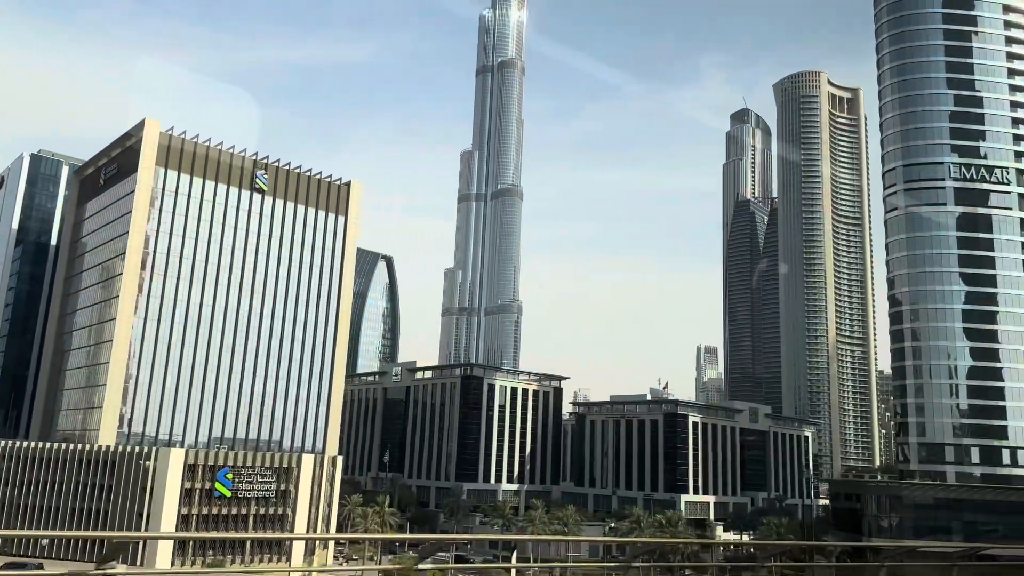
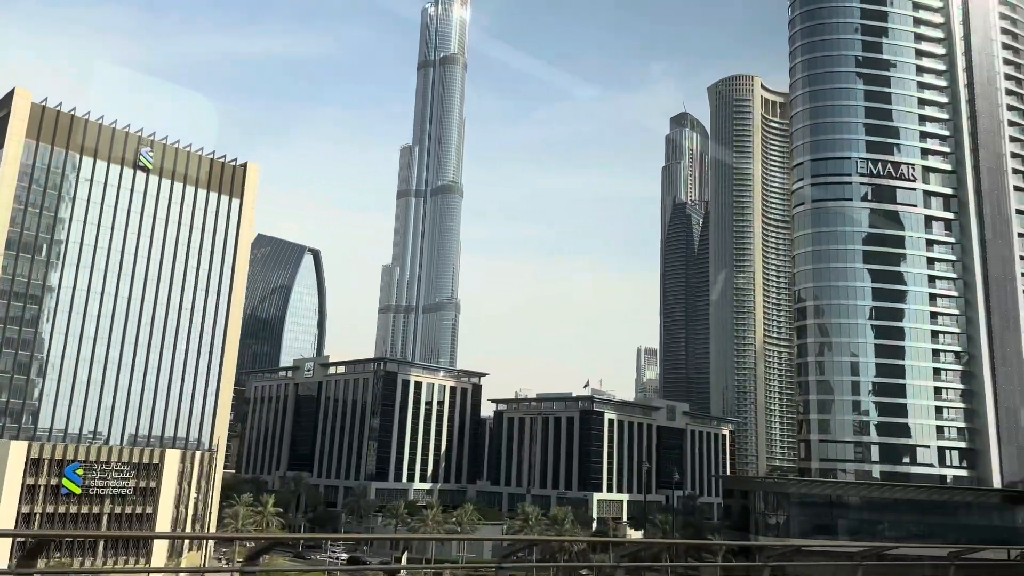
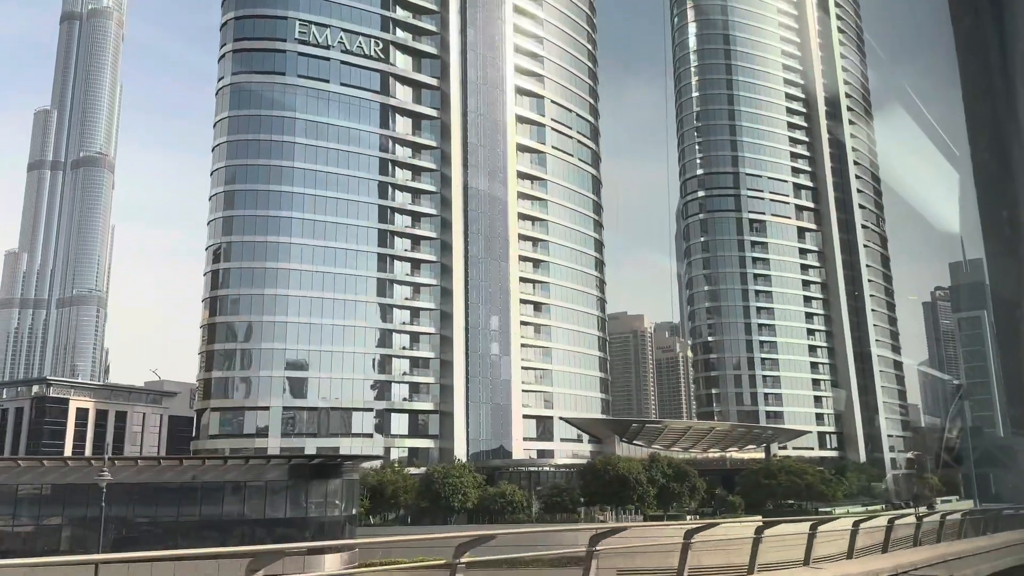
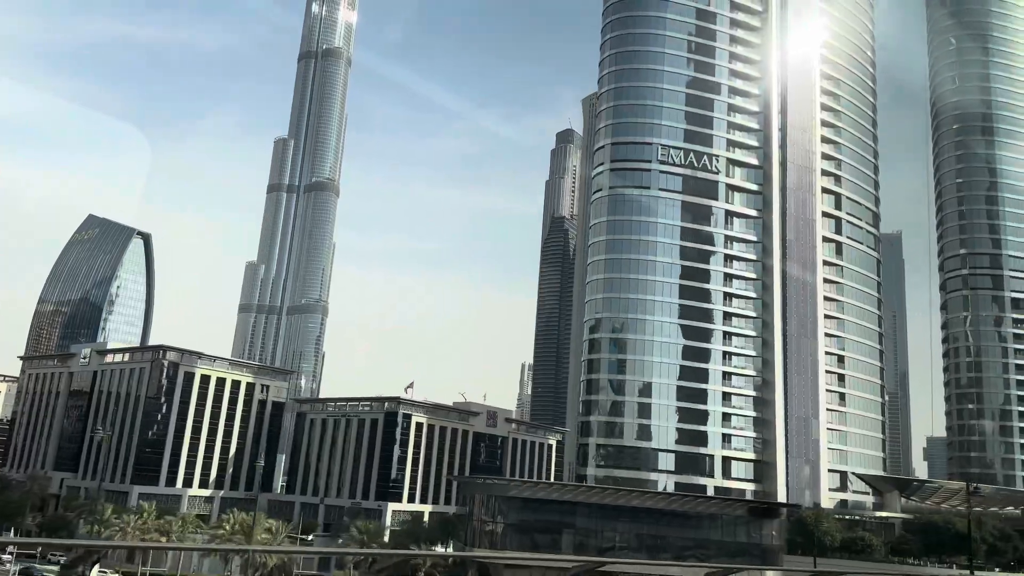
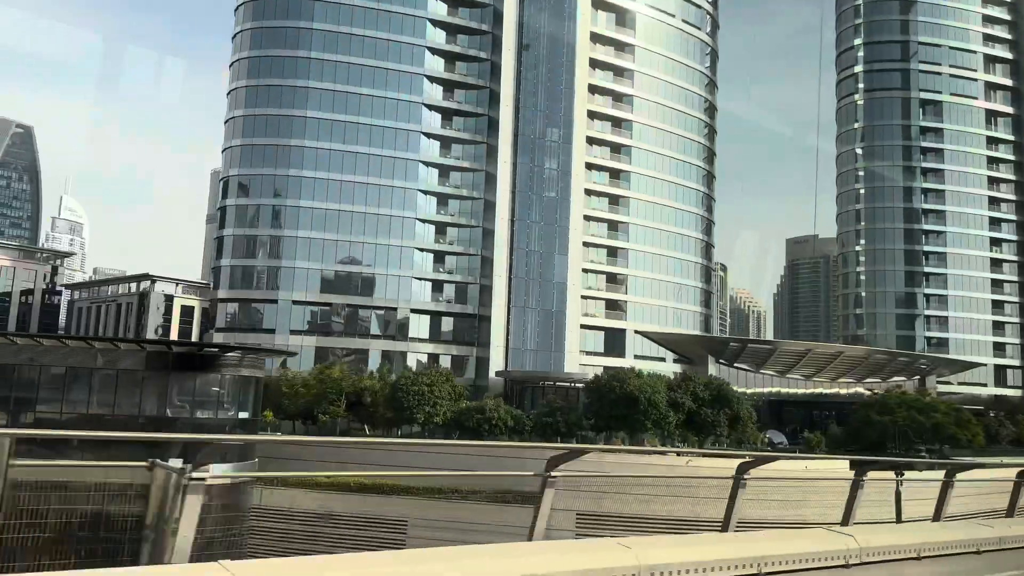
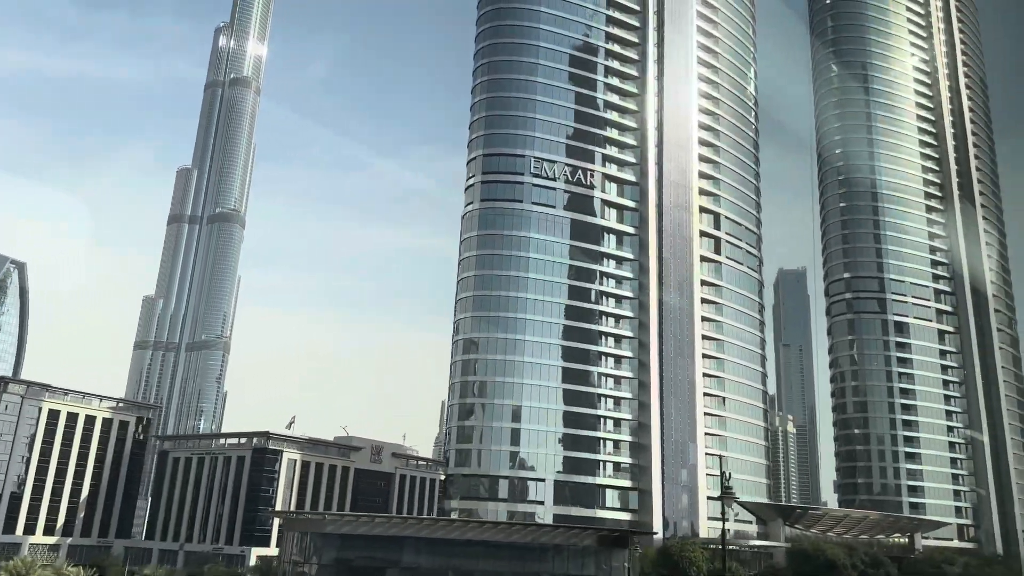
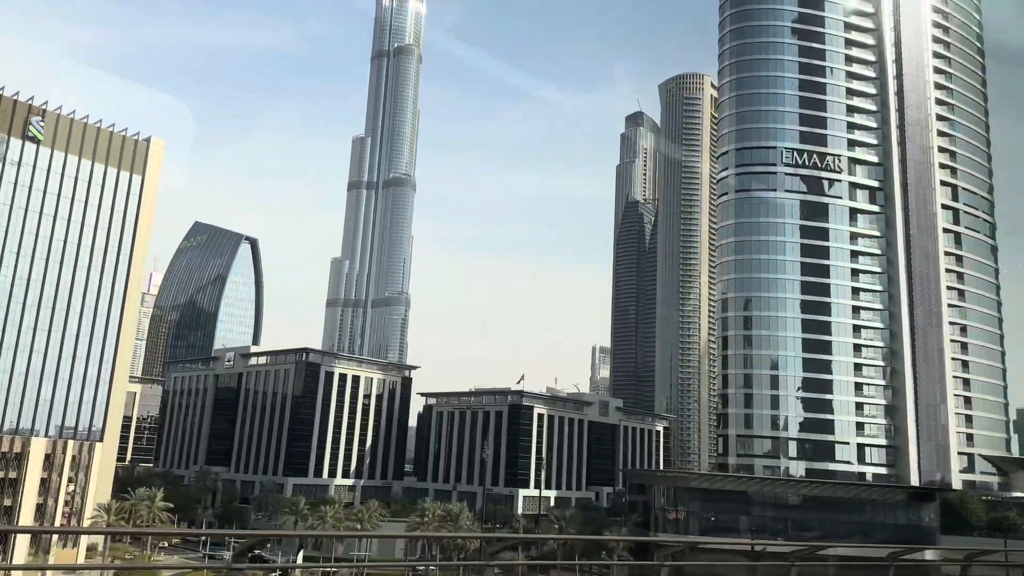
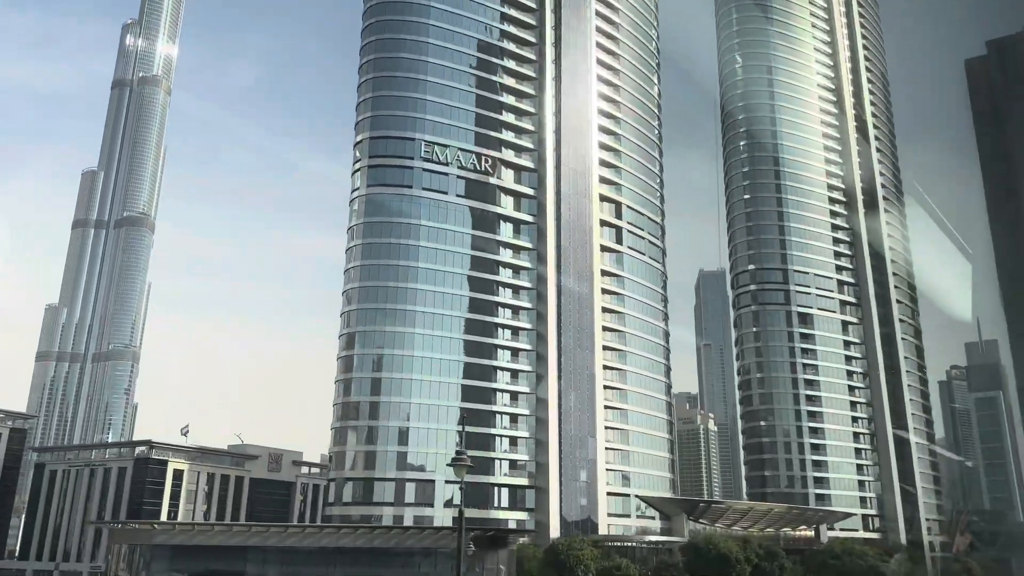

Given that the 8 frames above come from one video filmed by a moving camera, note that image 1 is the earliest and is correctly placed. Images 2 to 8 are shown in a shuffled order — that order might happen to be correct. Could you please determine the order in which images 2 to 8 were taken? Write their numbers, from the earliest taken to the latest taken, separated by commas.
2, 7, 4, 6, 8, 3, 5
